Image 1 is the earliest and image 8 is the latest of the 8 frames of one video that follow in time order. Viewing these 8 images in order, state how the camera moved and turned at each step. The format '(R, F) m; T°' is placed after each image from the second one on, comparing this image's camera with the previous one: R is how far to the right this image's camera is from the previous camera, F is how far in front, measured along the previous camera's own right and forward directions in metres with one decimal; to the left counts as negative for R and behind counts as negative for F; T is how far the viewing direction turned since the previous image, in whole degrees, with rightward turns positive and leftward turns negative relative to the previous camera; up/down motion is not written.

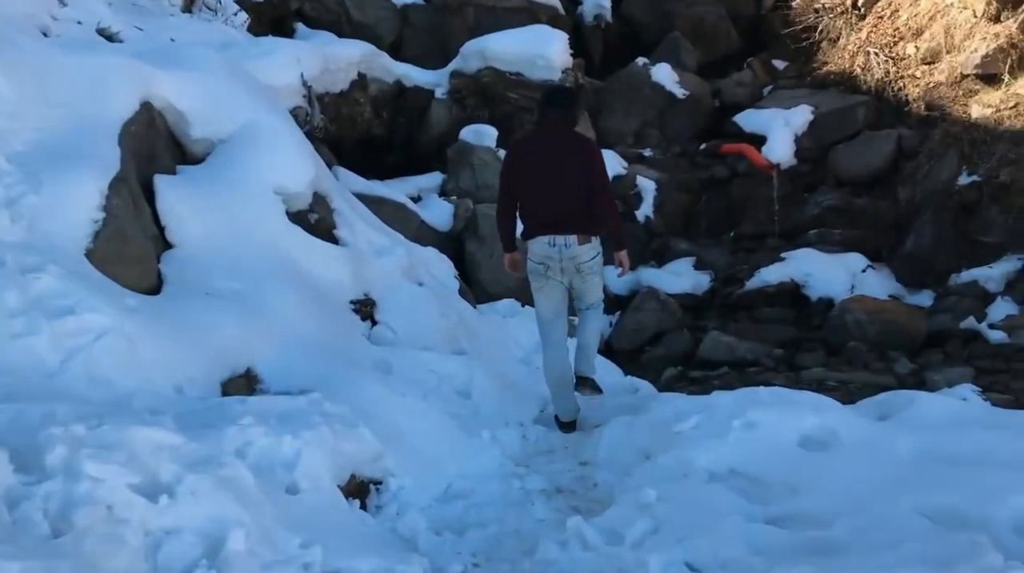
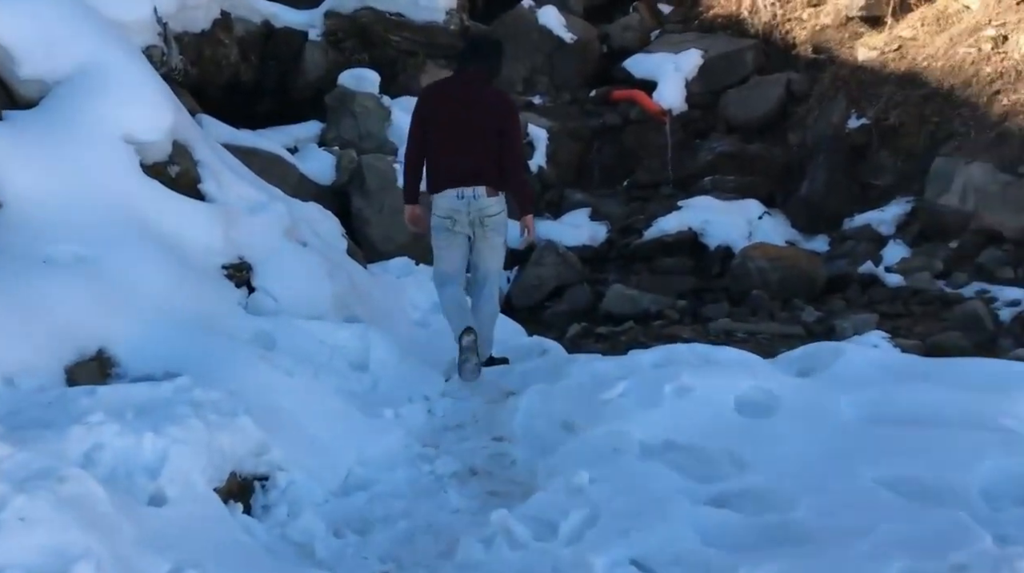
(-0.1, +0.6) m; +7°
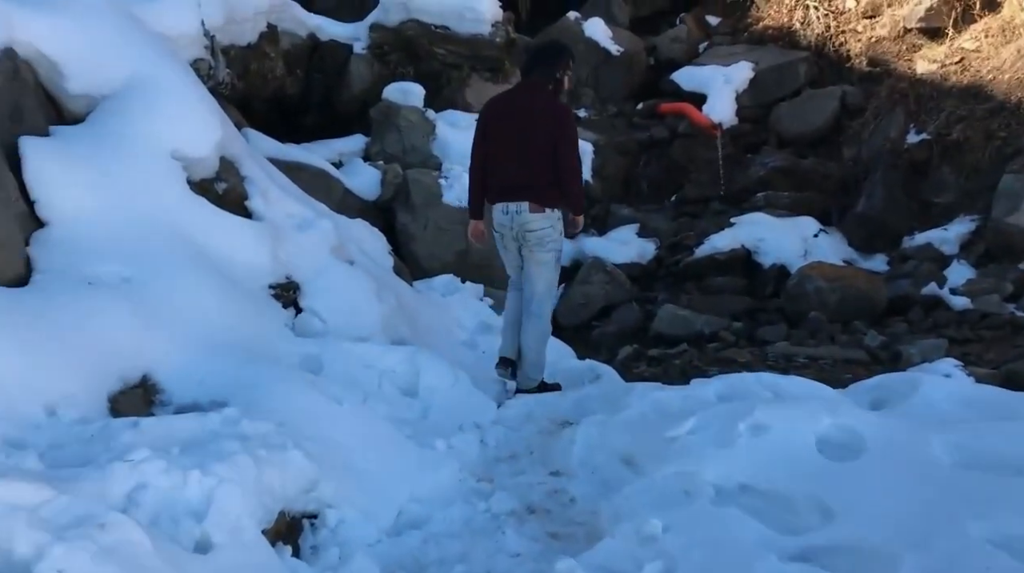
(-0.1, +0.2) m; -2°
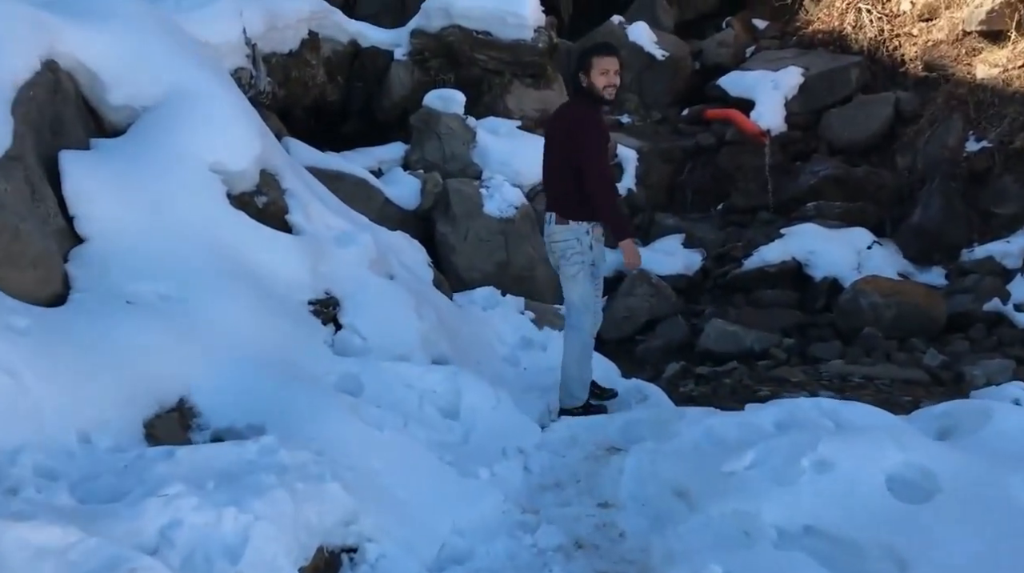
(0.0, +0.2) m; -2°
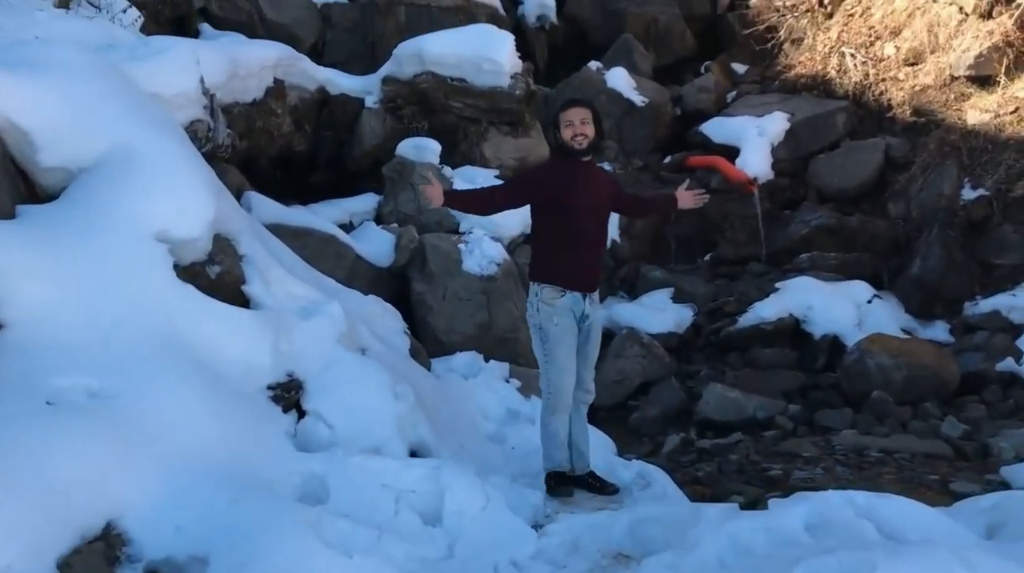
(-0.1, +0.6) m; +2°
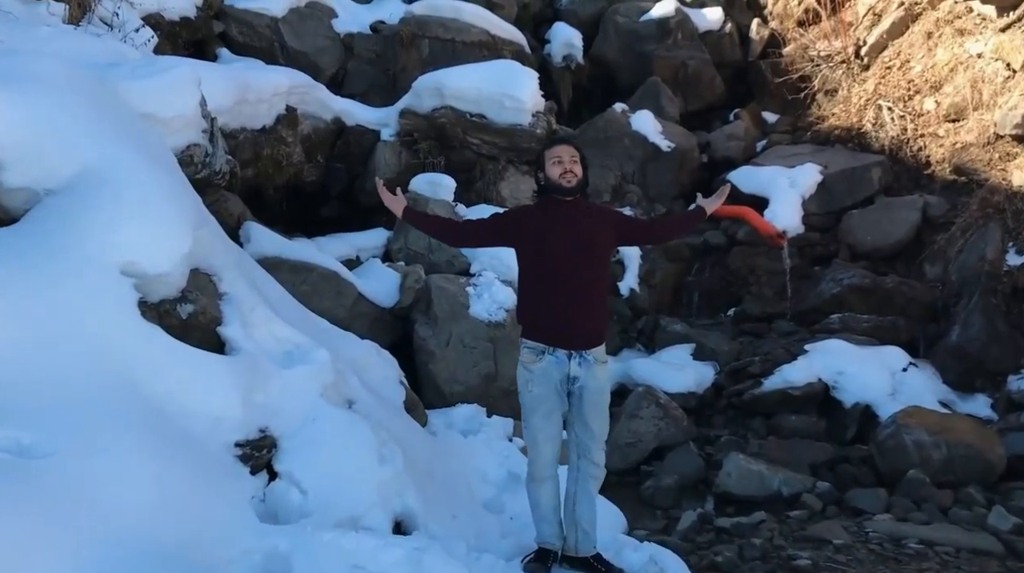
(0.0, +0.6) m; -1°
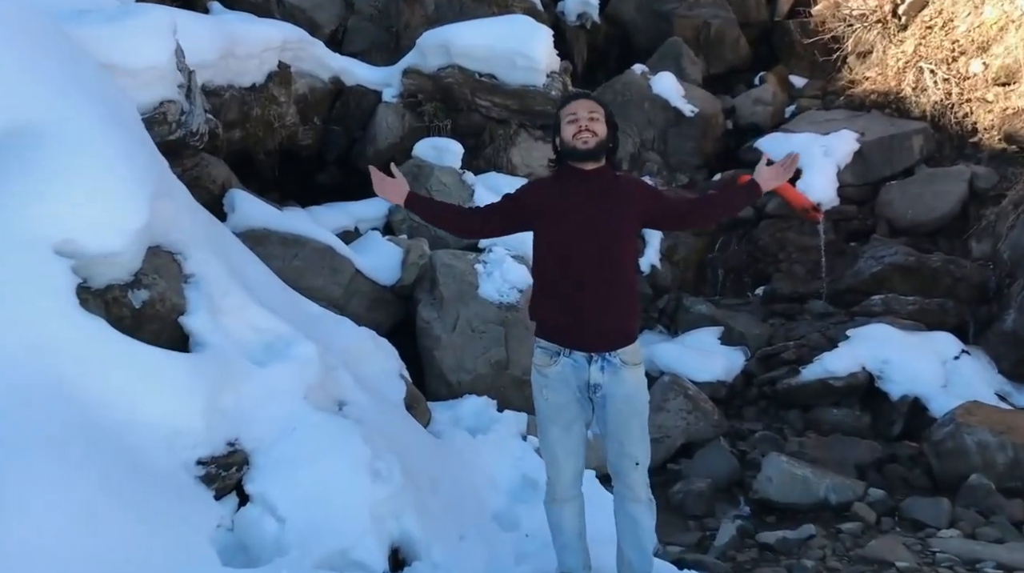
(-0.1, +0.8) m; 0°
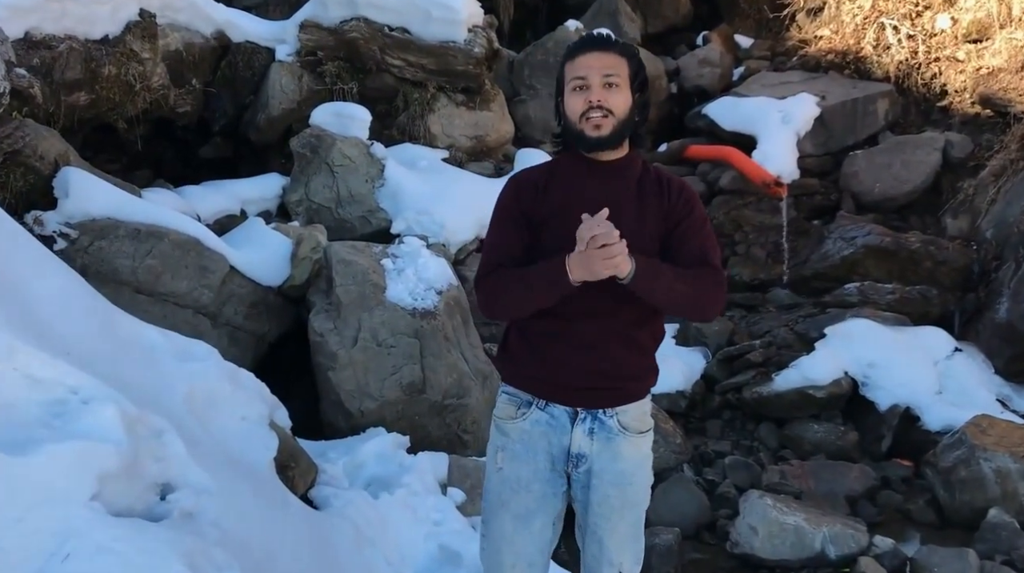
(+0.1, +1.3) m; +4°
